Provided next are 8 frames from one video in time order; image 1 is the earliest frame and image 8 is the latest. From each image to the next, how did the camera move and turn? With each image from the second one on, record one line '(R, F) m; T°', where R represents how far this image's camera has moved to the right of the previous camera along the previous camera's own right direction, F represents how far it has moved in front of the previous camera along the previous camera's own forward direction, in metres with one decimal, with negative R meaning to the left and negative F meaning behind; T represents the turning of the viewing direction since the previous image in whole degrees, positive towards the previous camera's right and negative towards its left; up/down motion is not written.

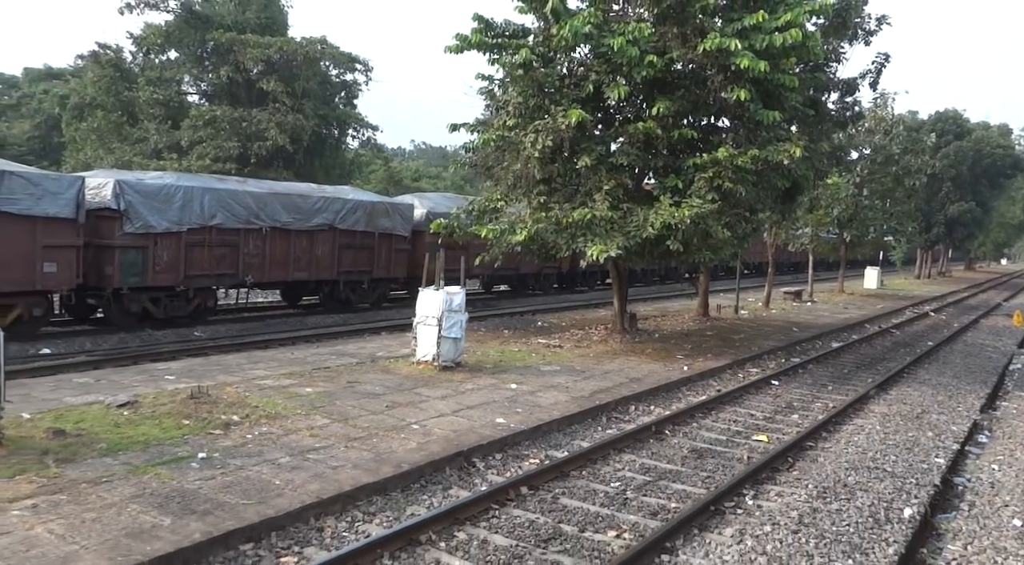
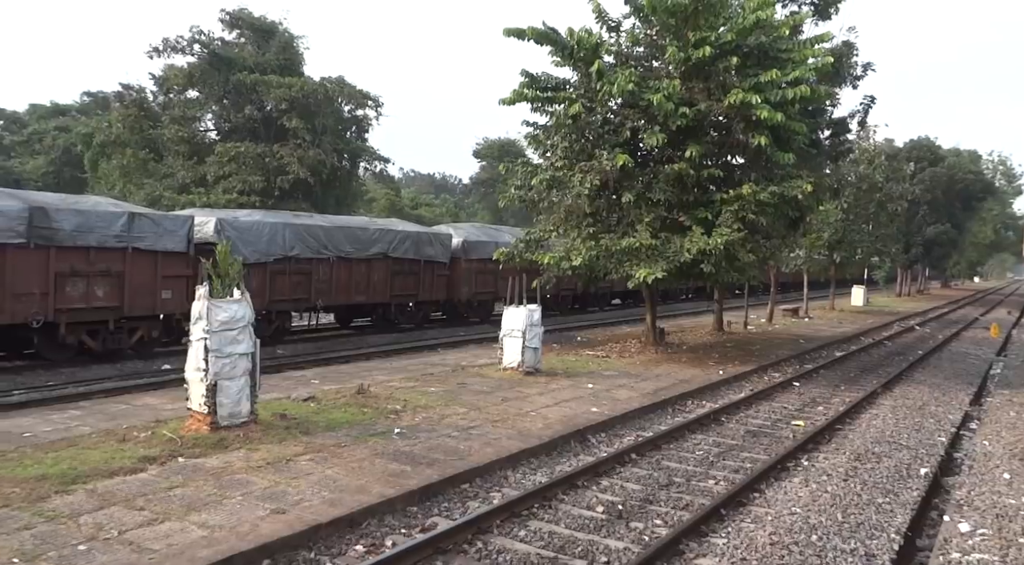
(-1.2, -1.8) m; +1°
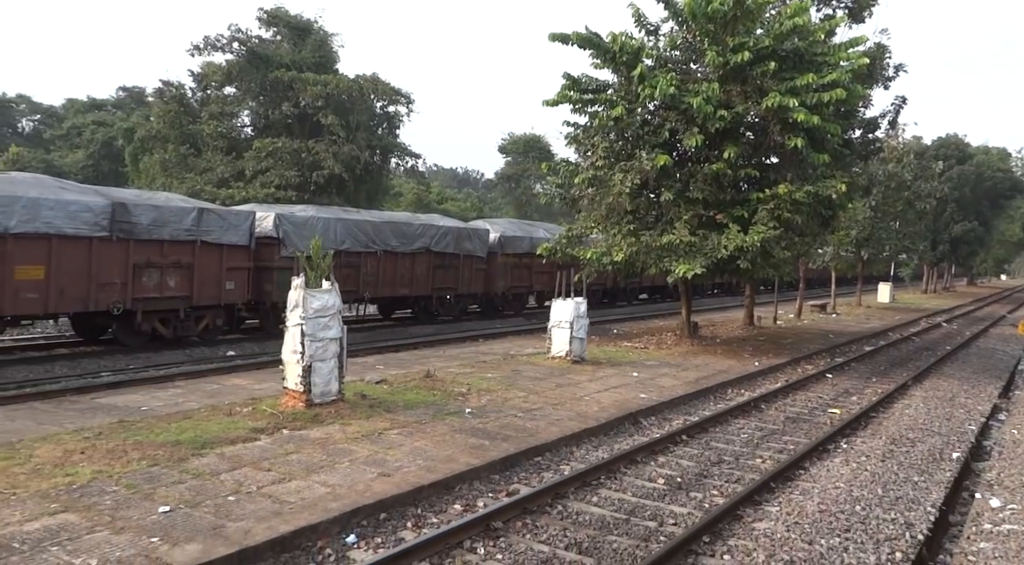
(-0.4, -0.7) m; -1°
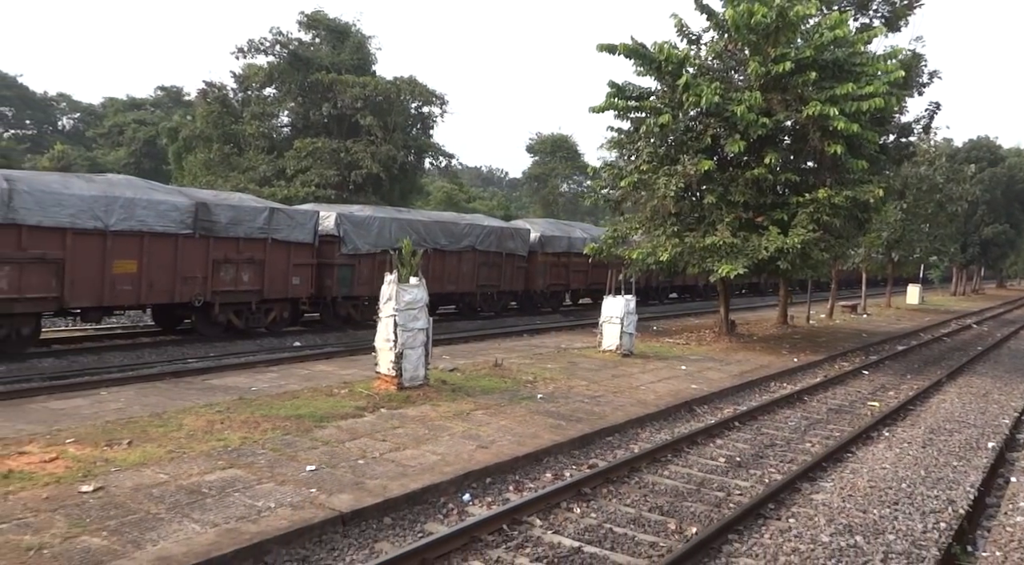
(-0.5, -0.8) m; -1°
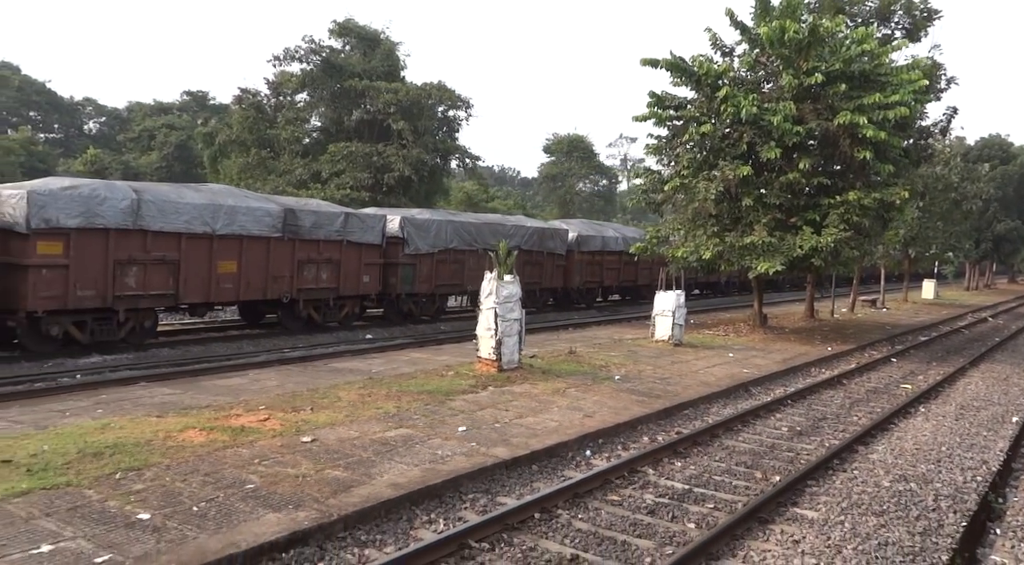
(-0.9, -1.2) m; -1°
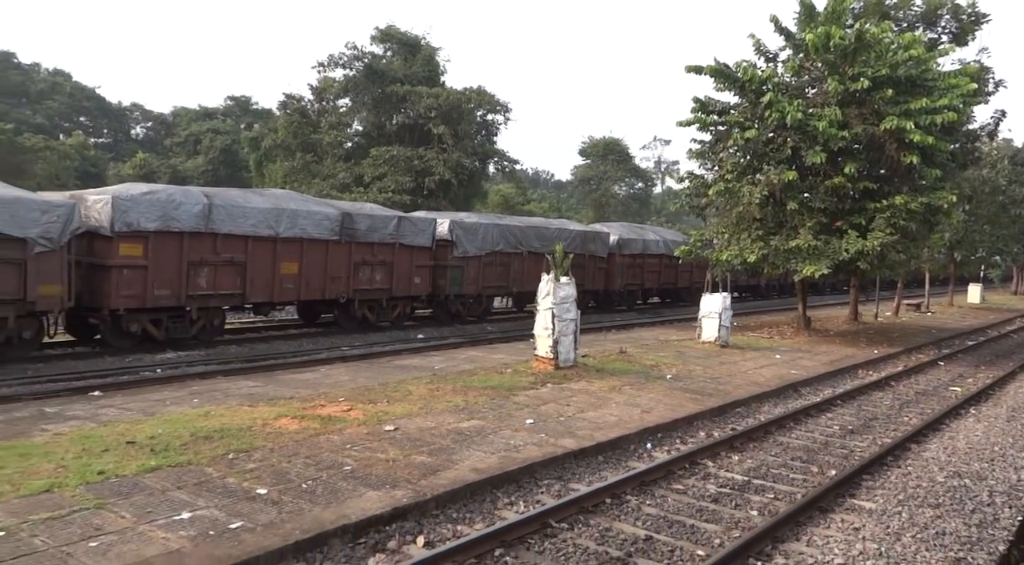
(-0.3, -0.4) m; -2°
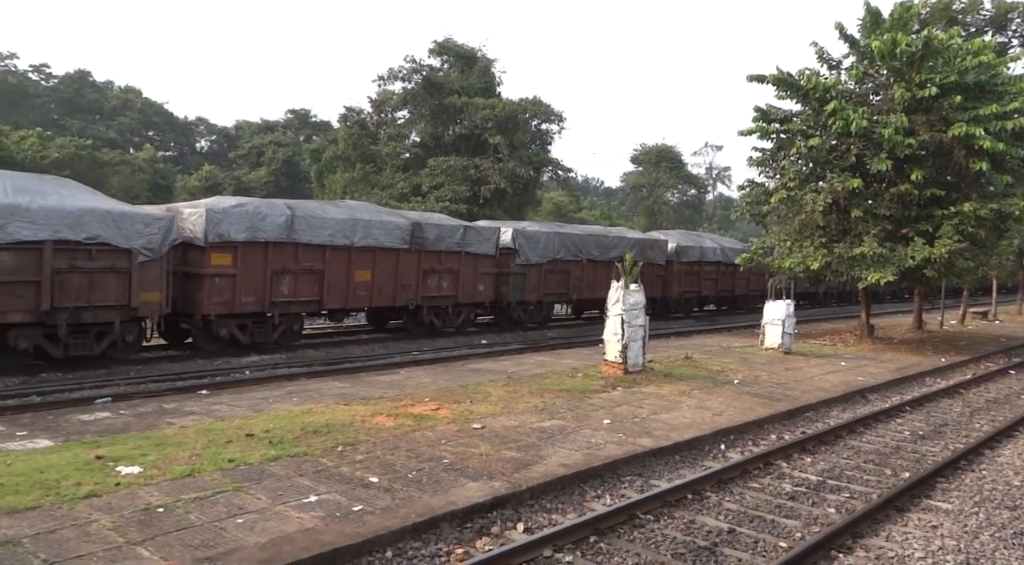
(-0.3, -0.4) m; -3°
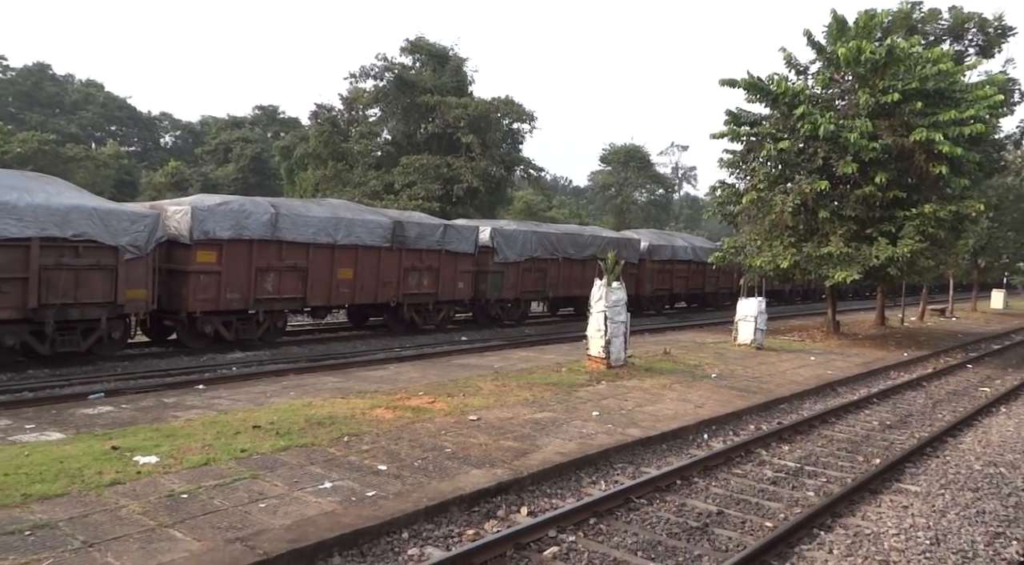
(-0.2, -0.2) m; +2°
